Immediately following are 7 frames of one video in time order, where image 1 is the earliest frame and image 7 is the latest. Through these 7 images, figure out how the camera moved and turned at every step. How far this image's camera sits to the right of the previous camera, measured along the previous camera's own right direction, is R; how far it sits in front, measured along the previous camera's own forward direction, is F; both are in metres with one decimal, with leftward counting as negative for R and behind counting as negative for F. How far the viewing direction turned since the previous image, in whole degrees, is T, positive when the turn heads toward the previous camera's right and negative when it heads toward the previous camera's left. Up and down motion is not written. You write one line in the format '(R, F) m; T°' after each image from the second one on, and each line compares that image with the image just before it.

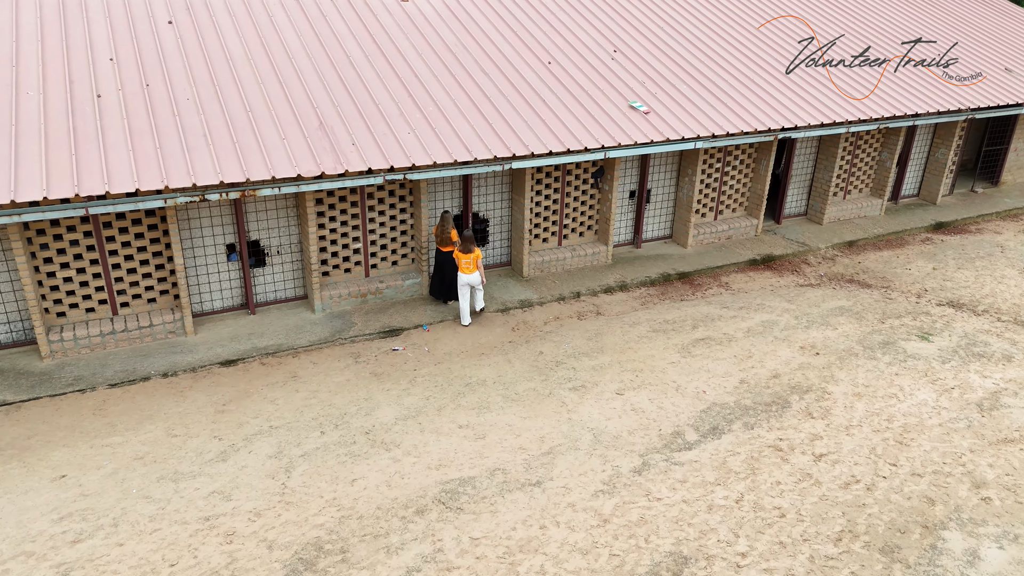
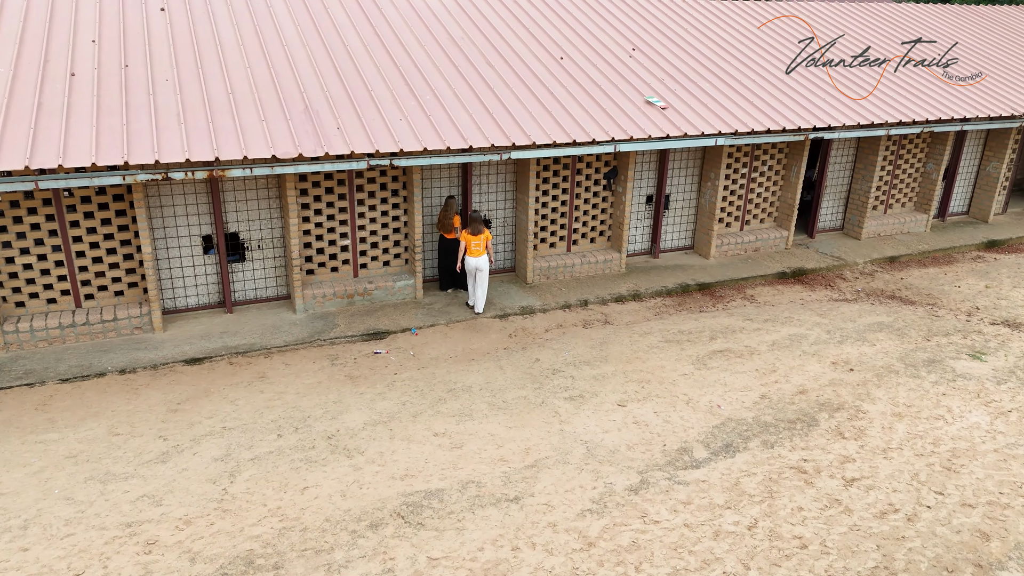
(+0.5, +0.9) m; -3°
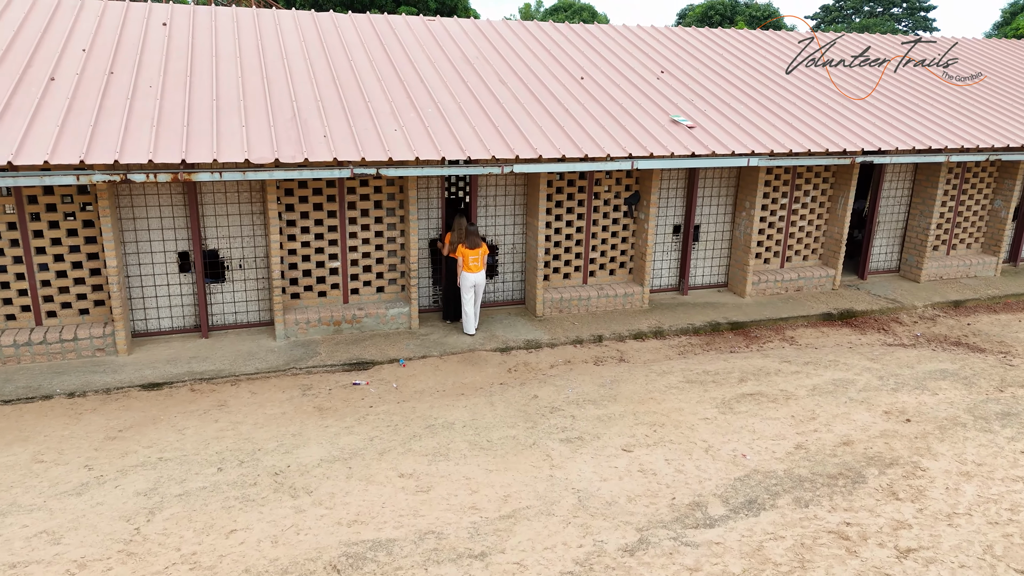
(+0.6, +1.1) m; -4°
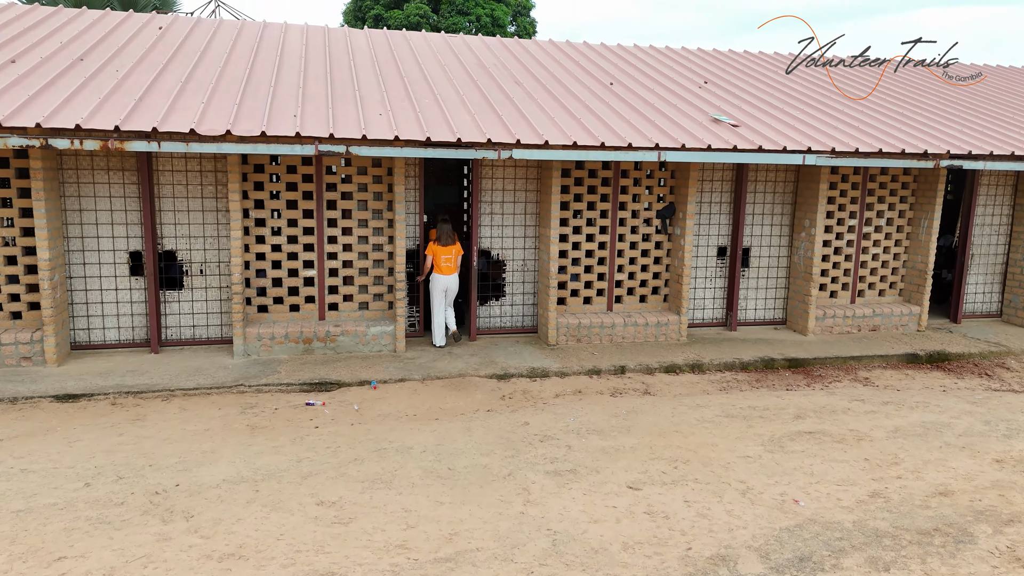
(+0.7, +1.6) m; -5°
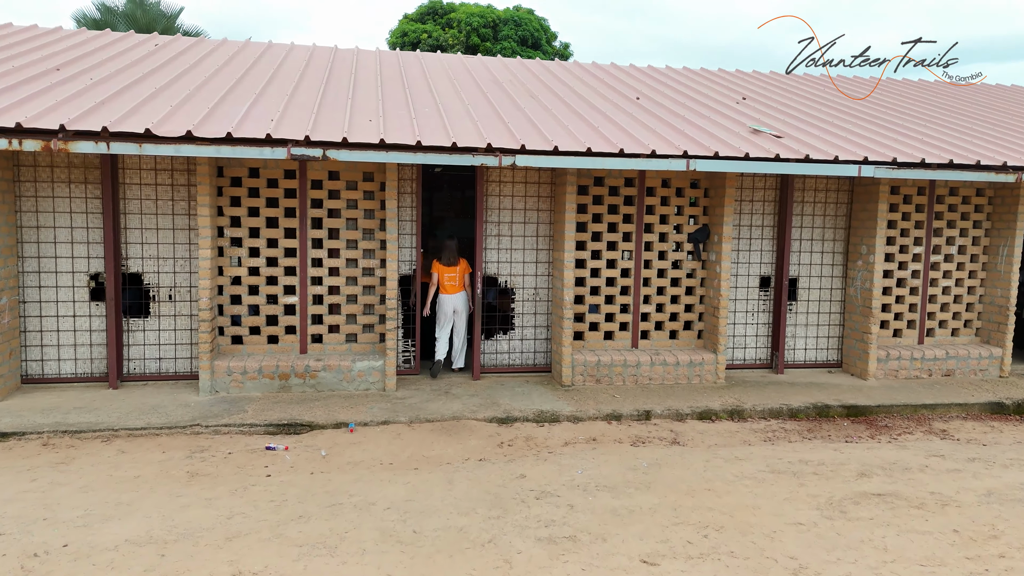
(+0.3, +1.0) m; -3°
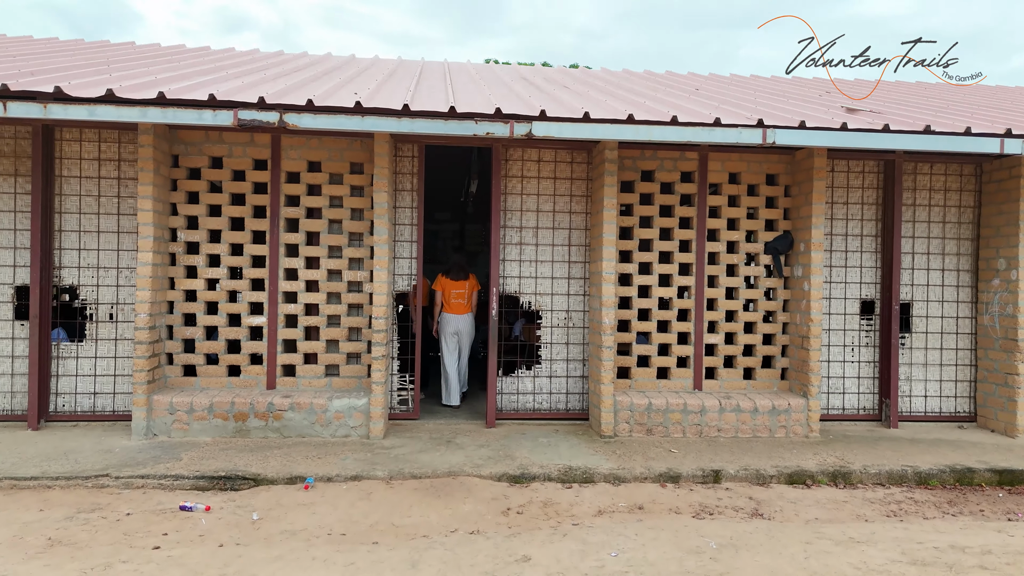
(+0.3, +1.6) m; -5°
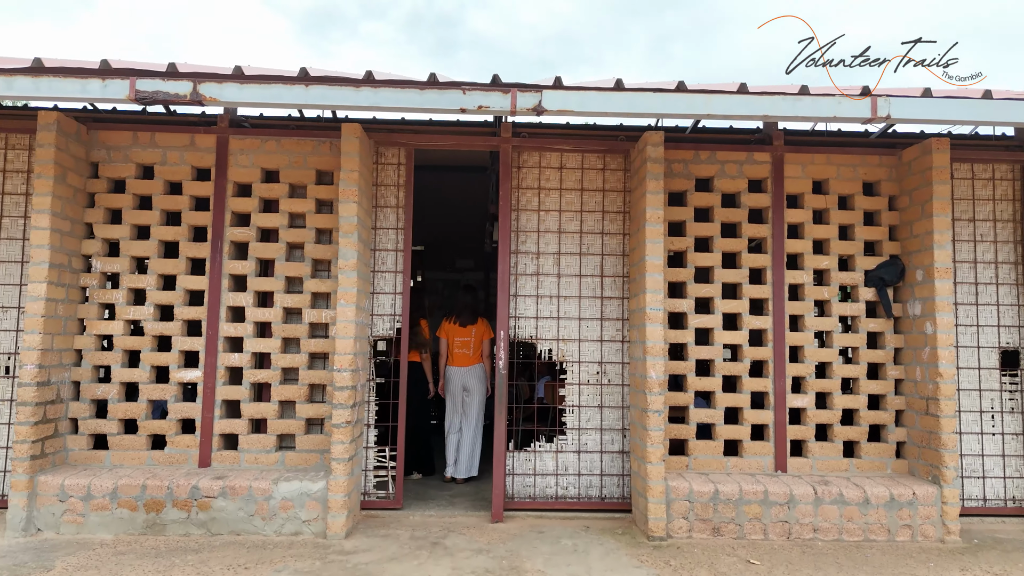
(+0.2, +1.4) m; -3°
